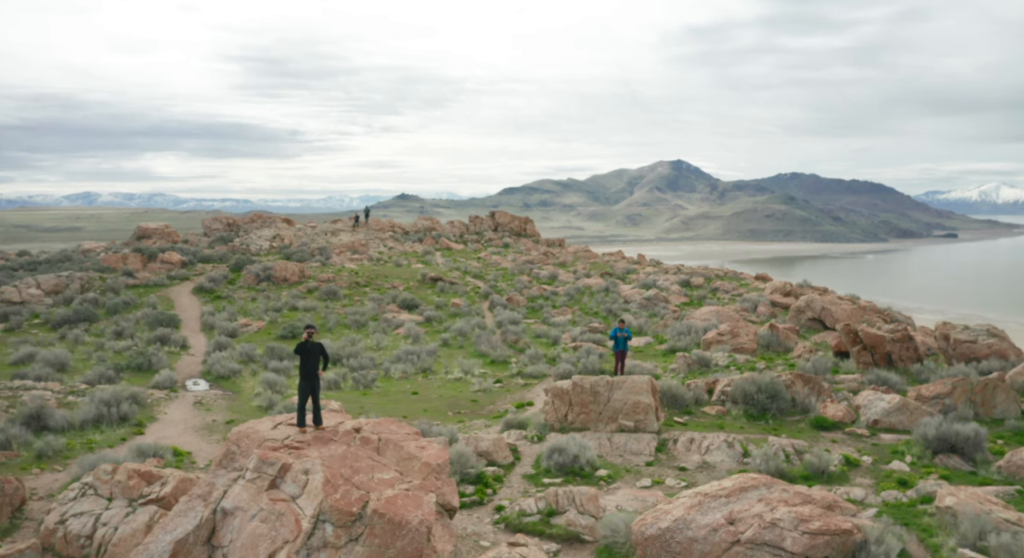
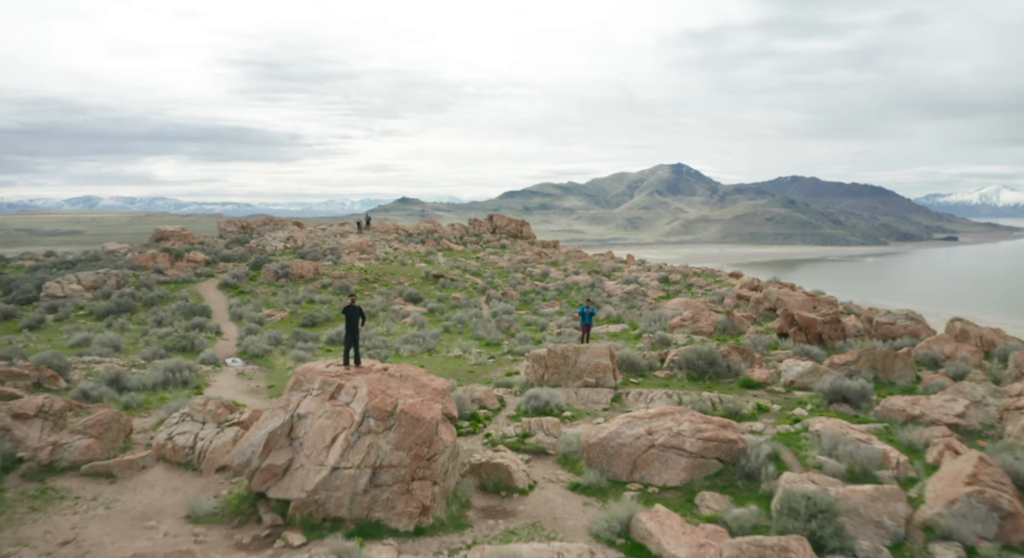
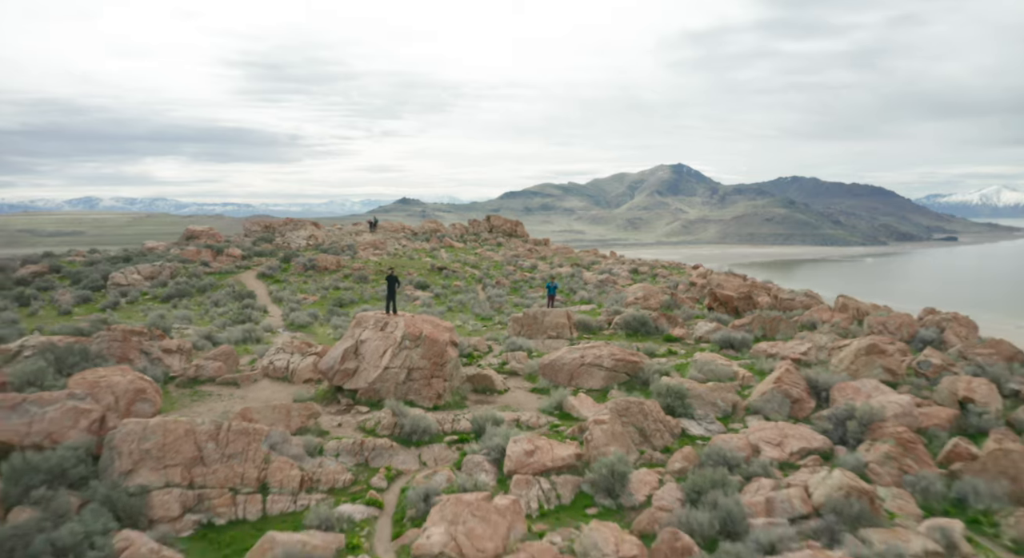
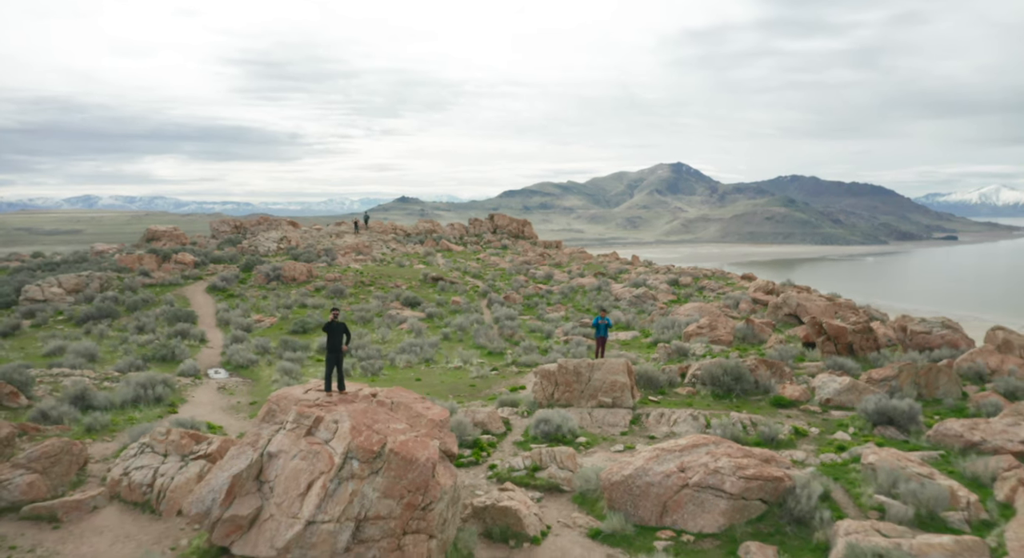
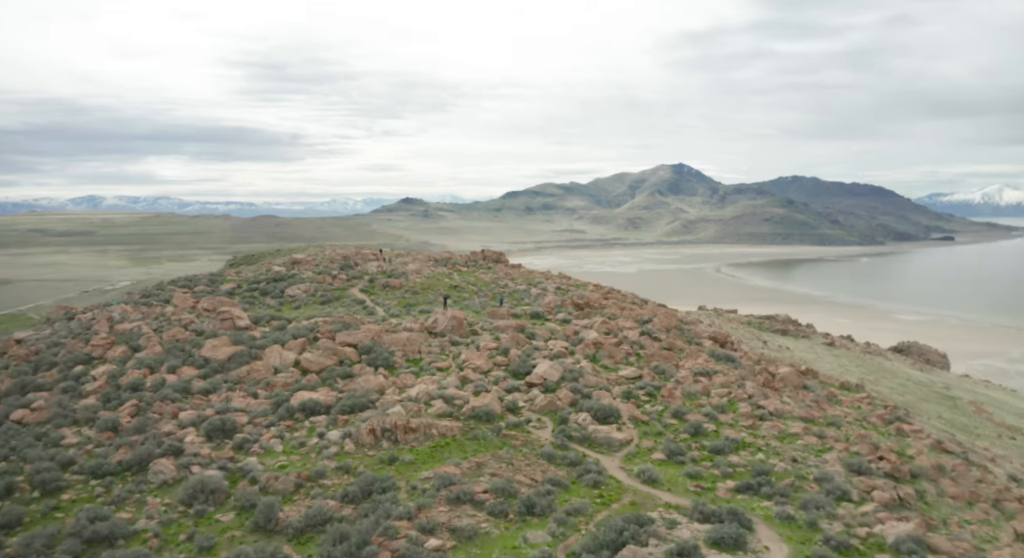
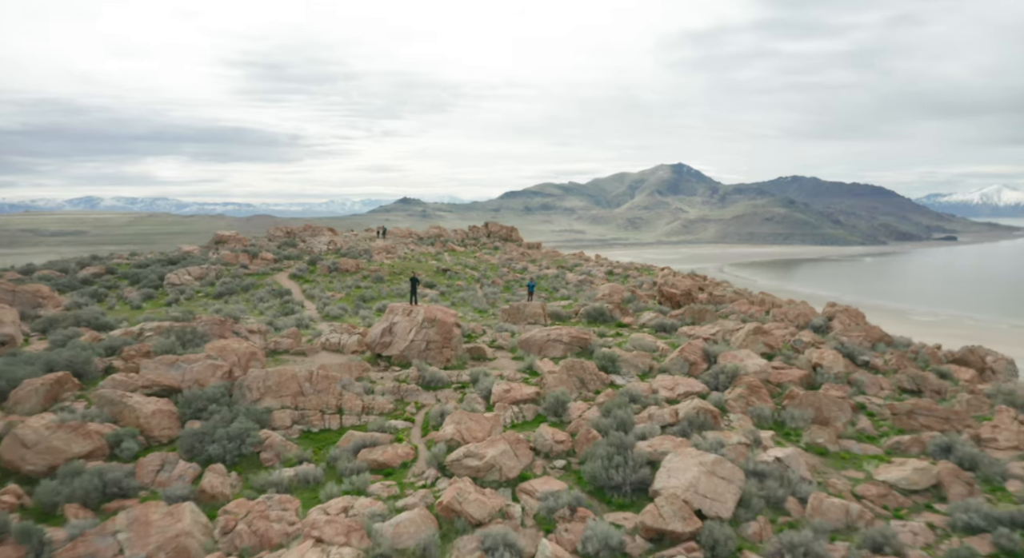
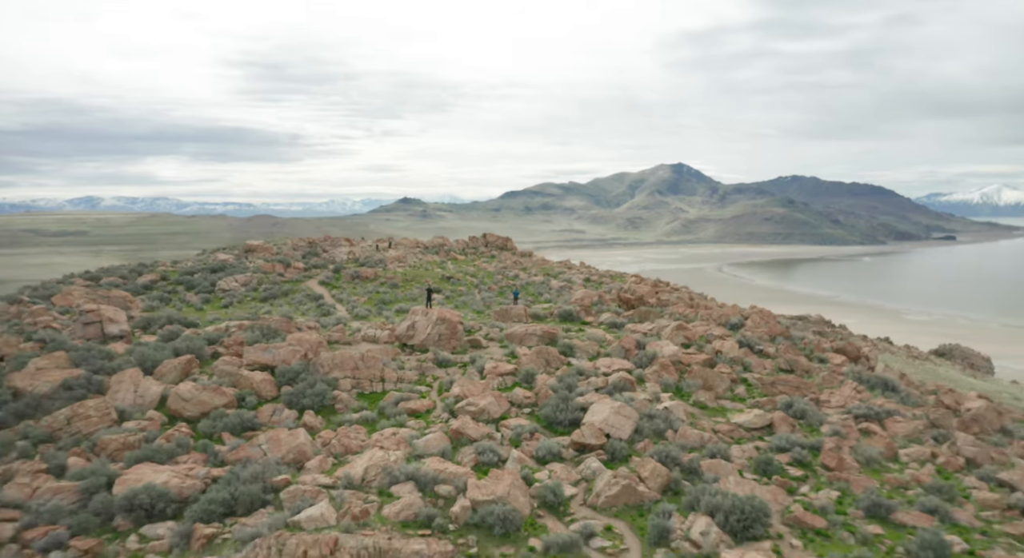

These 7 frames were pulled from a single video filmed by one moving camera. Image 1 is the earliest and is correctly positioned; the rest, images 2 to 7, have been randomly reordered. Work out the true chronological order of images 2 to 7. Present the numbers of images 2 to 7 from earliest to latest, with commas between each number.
4, 2, 3, 6, 7, 5
